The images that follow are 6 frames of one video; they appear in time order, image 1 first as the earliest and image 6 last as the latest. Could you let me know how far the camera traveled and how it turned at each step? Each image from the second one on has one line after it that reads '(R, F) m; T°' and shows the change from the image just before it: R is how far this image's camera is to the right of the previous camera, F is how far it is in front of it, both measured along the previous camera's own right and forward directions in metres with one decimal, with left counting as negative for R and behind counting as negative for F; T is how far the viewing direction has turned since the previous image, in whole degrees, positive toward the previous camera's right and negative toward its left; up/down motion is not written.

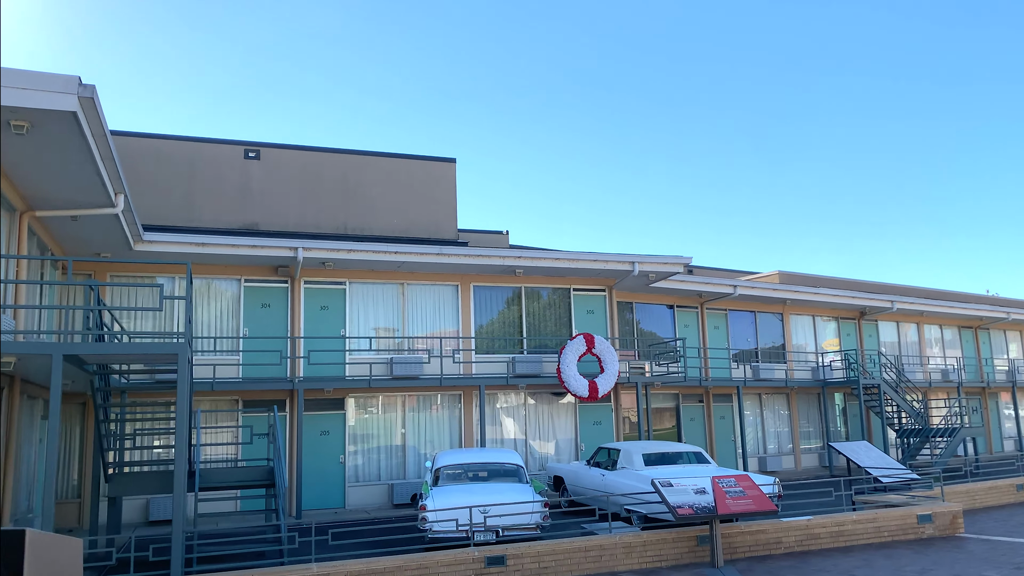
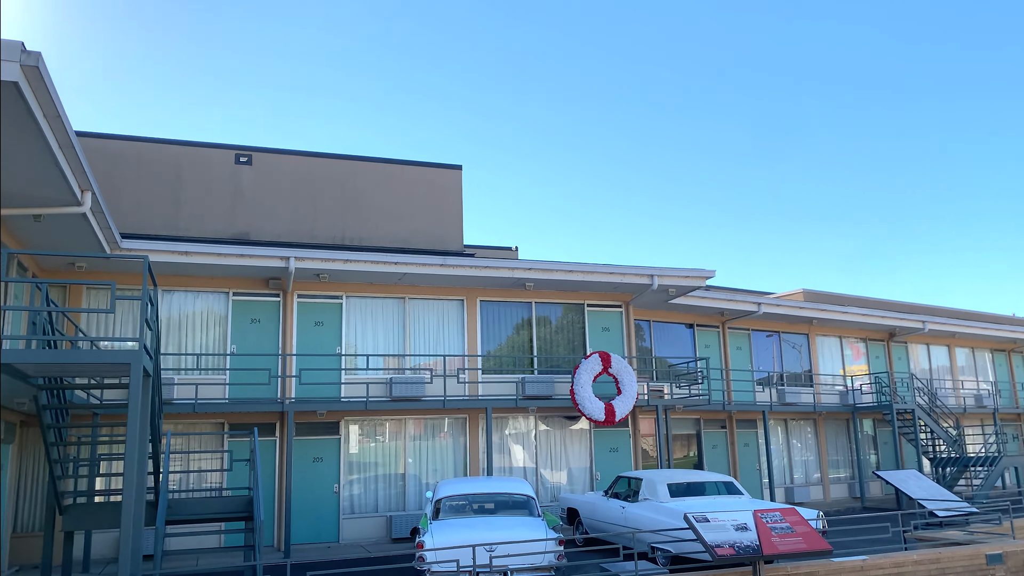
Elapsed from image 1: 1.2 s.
(0.0, +1.2) m; -1°
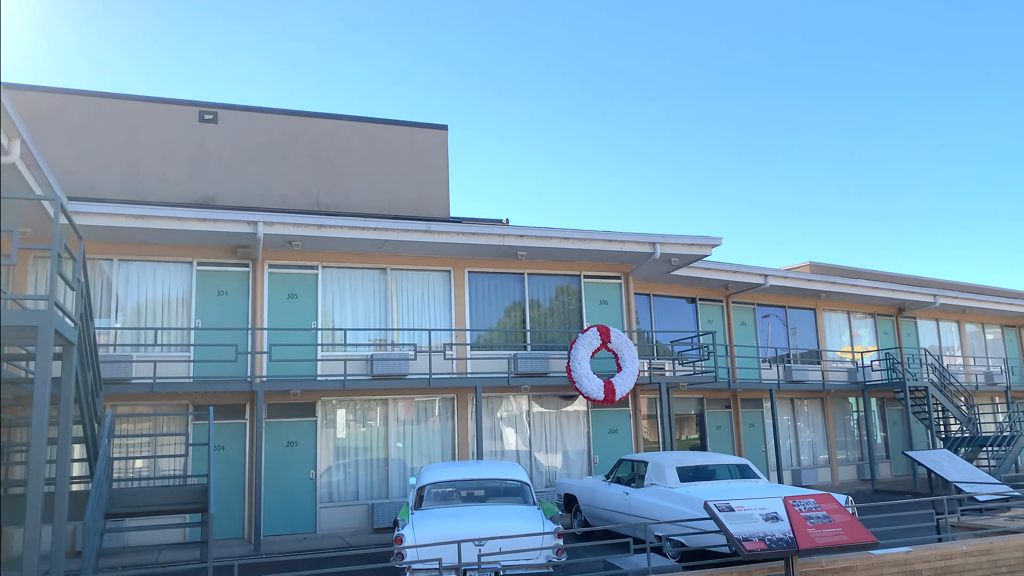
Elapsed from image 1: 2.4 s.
(0.0, +1.2) m; +1°
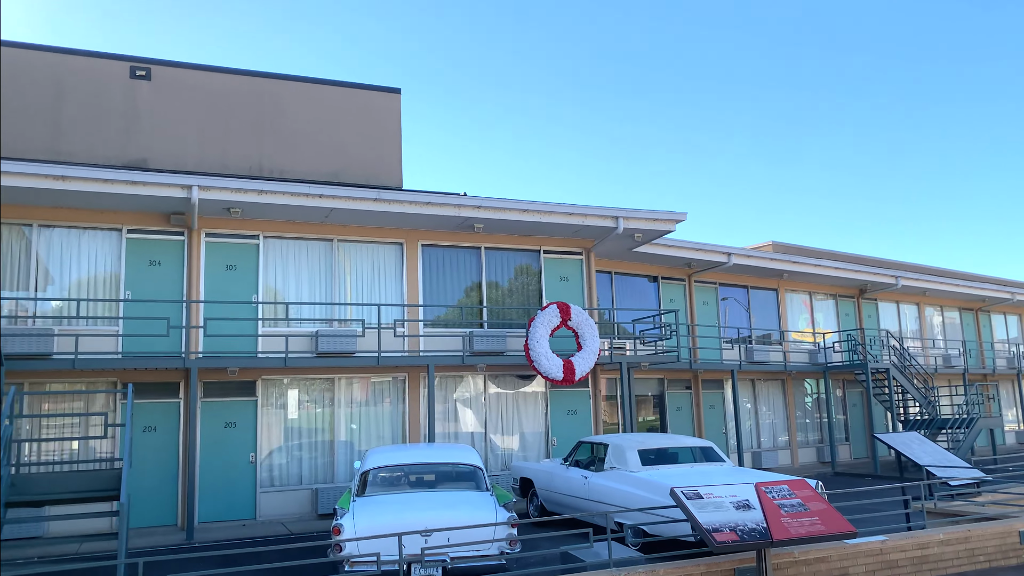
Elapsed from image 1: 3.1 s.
(+0.1, +0.7) m; +3°
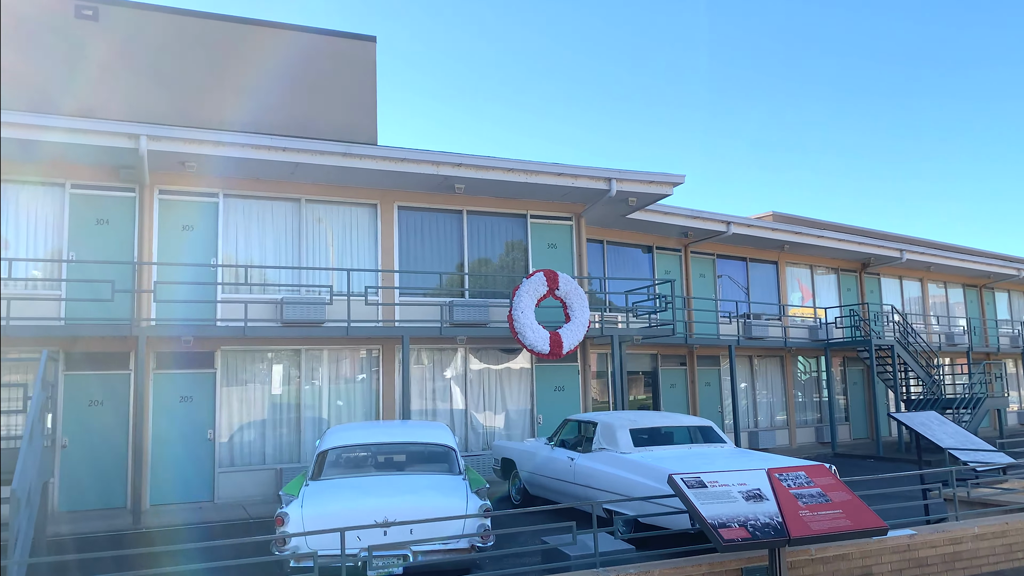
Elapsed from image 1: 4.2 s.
(+0.1, +1.0) m; +1°
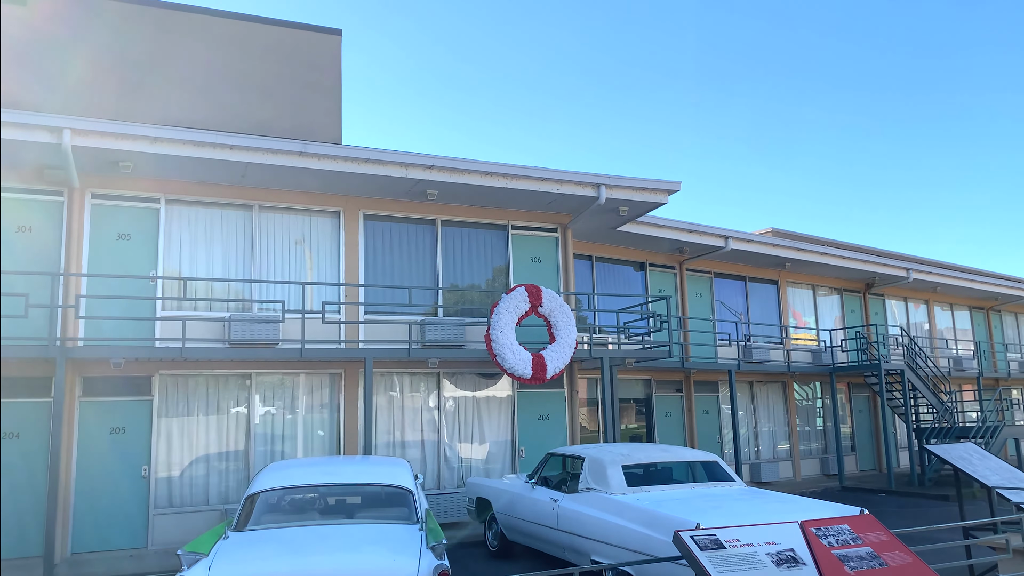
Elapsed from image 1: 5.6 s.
(+0.2, +1.3) m; +1°
